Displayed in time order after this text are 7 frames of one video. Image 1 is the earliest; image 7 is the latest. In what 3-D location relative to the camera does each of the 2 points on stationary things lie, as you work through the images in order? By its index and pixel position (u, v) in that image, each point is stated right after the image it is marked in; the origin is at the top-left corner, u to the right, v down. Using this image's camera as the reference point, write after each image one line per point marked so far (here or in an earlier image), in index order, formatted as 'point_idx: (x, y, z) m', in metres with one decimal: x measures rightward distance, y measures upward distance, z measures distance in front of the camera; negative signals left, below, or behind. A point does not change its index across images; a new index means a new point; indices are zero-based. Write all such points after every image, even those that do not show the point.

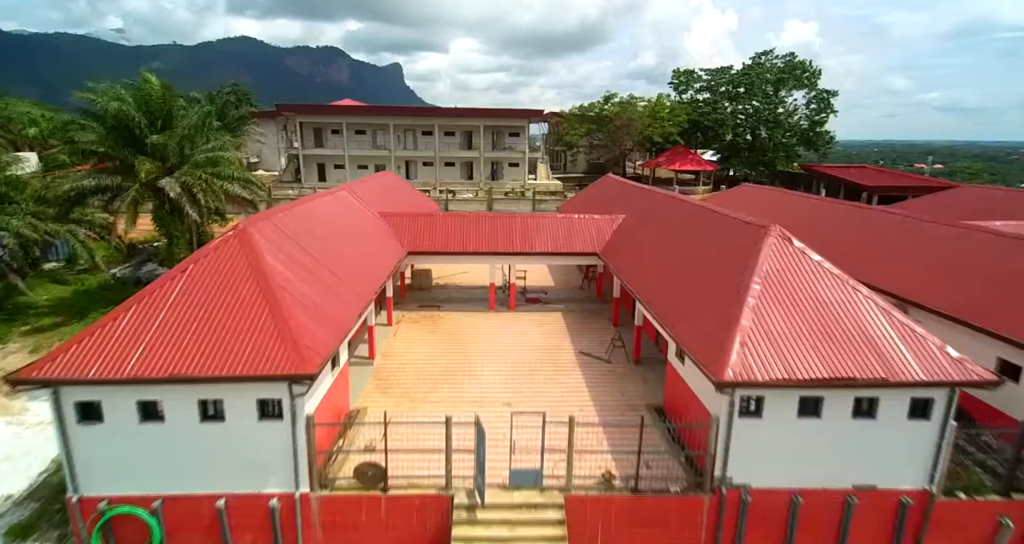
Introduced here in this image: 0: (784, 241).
0: (+6.0, +0.7, +11.6) m
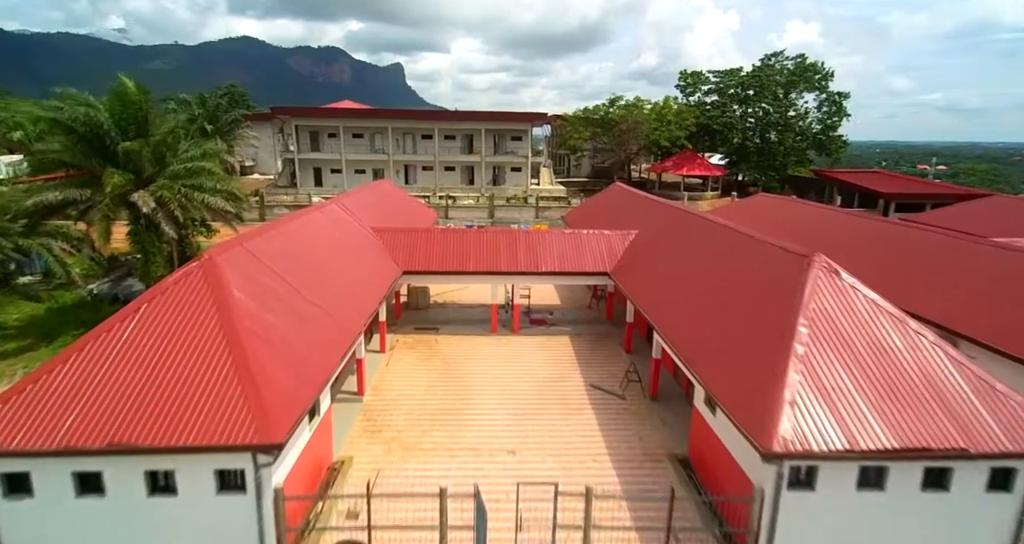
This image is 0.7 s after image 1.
0: (+6.1, 0.0, +10.1) m
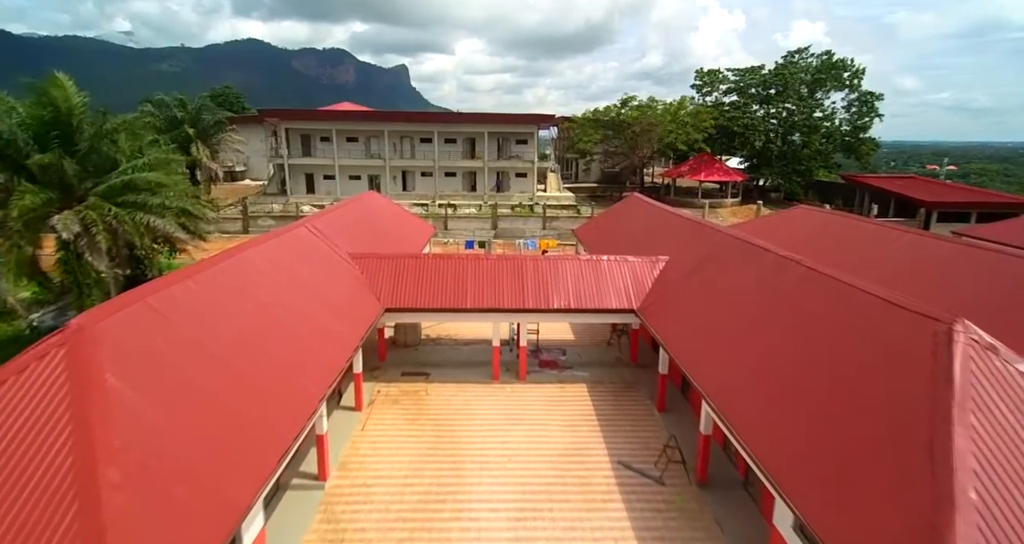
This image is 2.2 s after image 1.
0: (+6.2, -1.0, +6.9) m
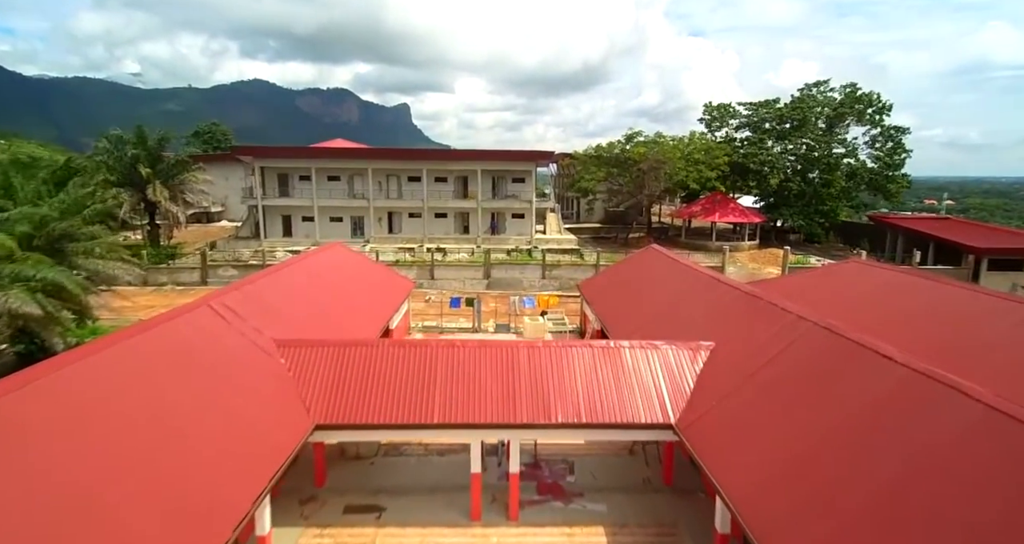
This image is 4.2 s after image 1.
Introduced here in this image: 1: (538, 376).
0: (+5.9, -2.4, +2.6) m
1: (+0.5, -2.2, +11.1) m
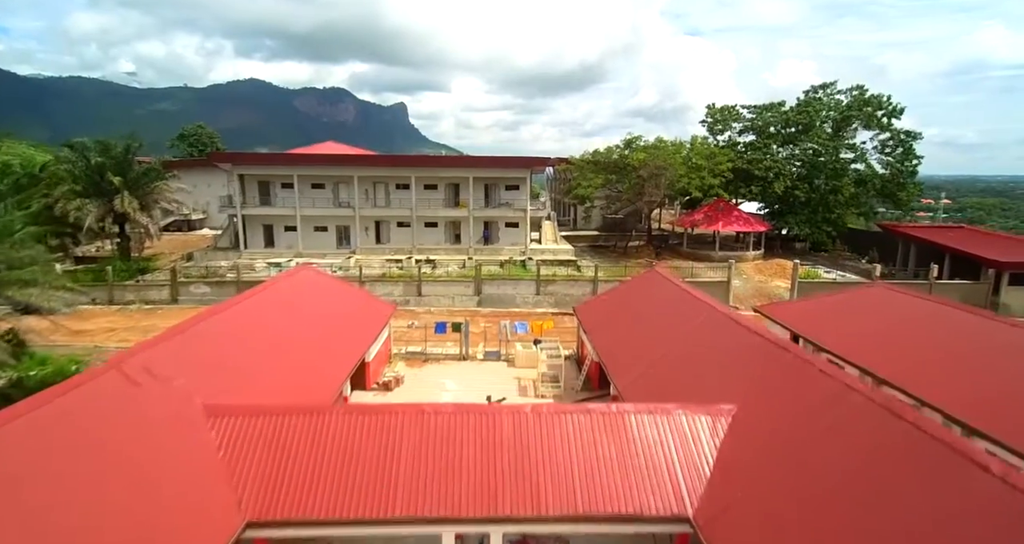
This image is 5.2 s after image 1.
0: (+5.6, -3.3, +0.6) m
1: (+0.2, -3.1, +9.1) m
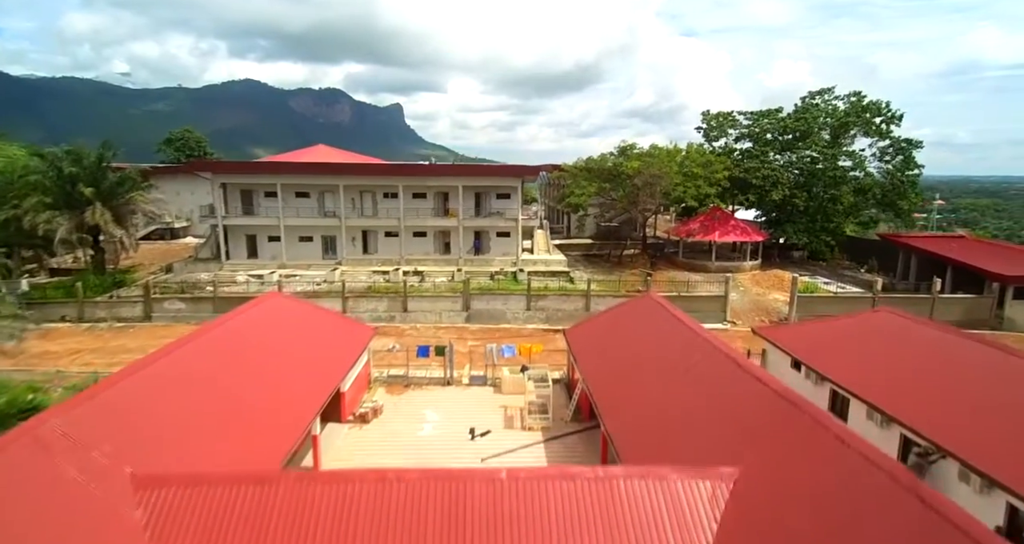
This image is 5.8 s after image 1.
0: (+5.2, -4.1, -0.4) m
1: (-0.2, -3.8, +8.0) m
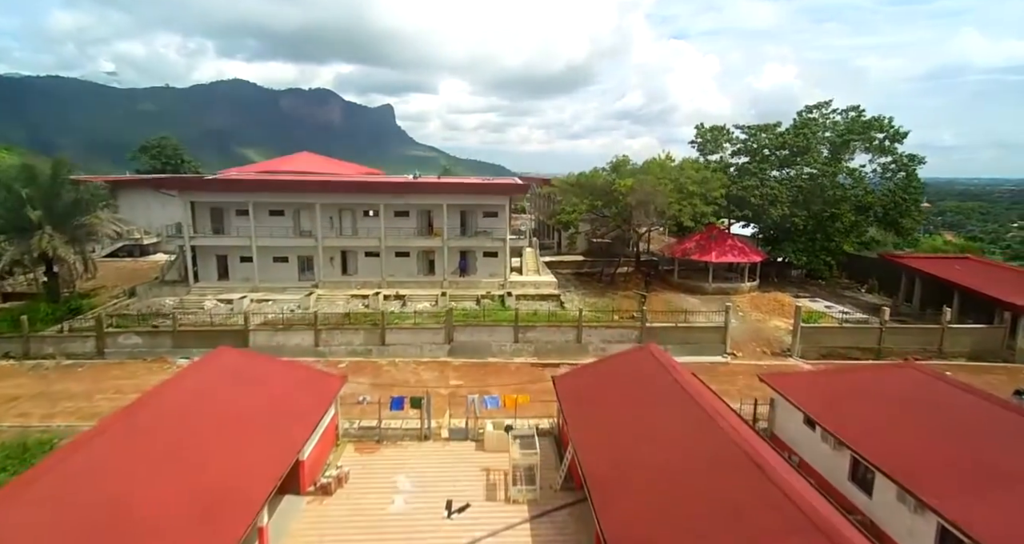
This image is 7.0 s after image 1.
0: (+5.0, -5.5, -2.2) m
1: (-0.6, -5.3, +6.1) m
